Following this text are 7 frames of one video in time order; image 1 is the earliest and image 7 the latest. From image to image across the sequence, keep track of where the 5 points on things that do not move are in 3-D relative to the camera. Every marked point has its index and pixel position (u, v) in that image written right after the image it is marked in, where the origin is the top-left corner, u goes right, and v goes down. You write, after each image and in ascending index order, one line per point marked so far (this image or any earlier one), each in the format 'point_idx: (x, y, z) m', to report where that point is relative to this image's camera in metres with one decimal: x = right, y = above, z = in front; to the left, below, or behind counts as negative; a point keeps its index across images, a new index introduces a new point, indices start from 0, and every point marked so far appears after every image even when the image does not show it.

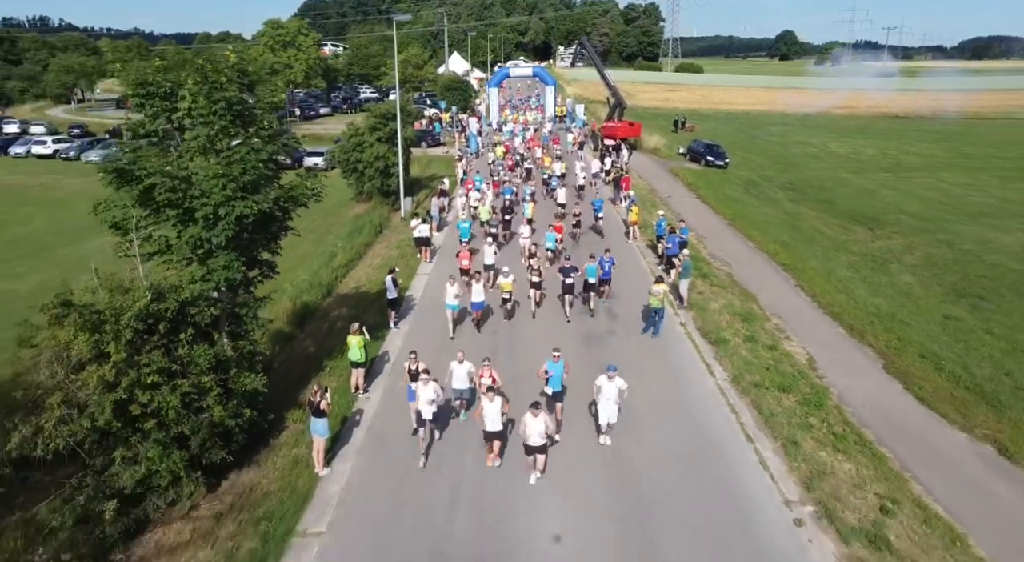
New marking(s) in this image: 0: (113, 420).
0: (-5.0, -1.7, +9.6) m
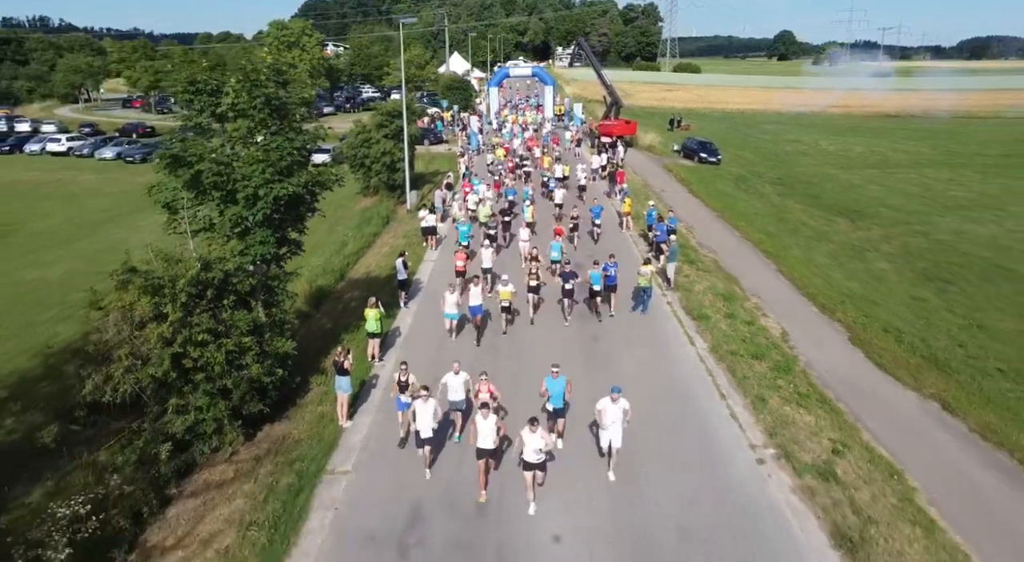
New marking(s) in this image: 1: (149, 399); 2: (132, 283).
0: (-5.0, -1.3, +11.2) m
1: (-5.4, -1.7, +11.5) m
2: (-5.6, 0.0, +11.5) m
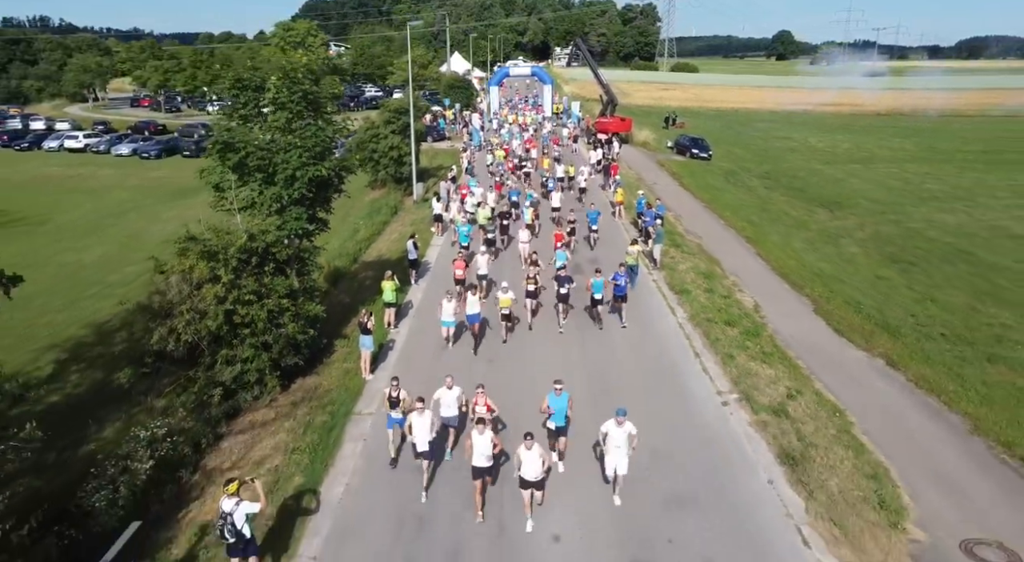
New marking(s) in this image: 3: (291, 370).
0: (-5.0, -0.8, +13.1) m
1: (-5.4, -1.2, +13.4) m
2: (-5.6, +0.5, +13.4) m
3: (-4.2, -1.7, +14.7) m
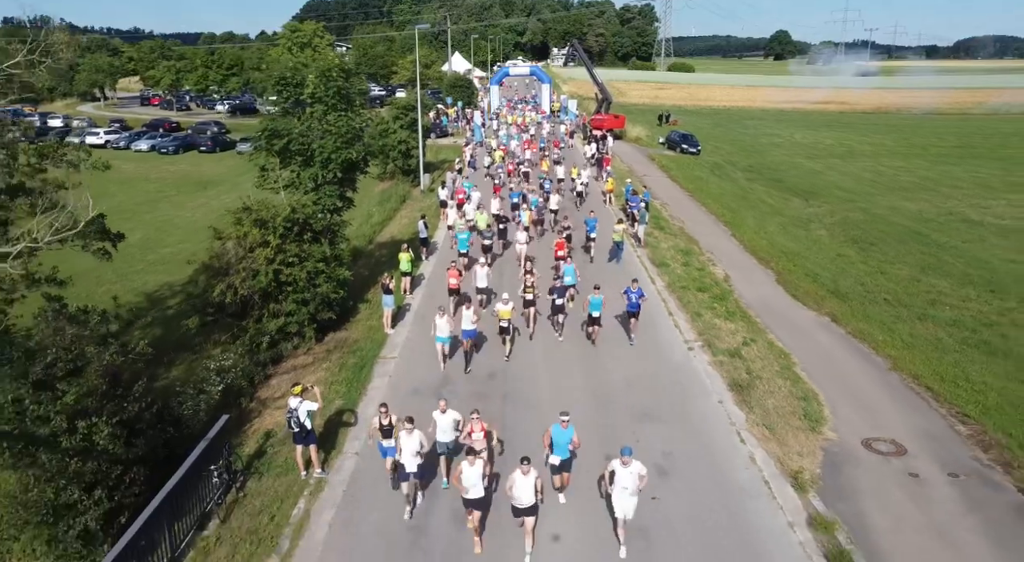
0: (-5.0, 0.0, +15.7) m
1: (-5.4, -0.5, +16.1) m
2: (-5.6, +1.3, +16.0) m
3: (-4.2, -1.0, +17.3) m
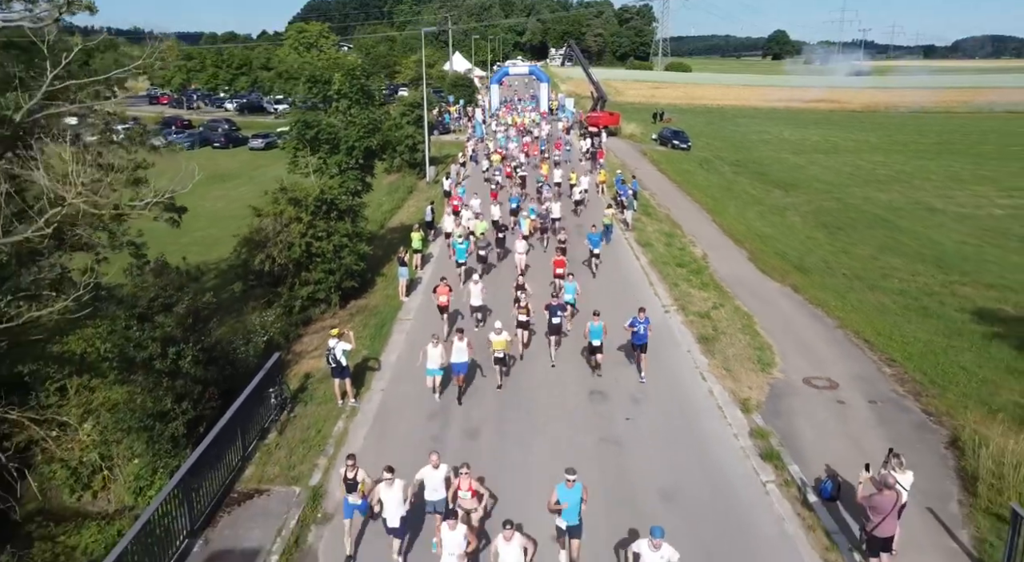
0: (-5.0, +0.6, +18.2) m
1: (-5.4, +0.2, +18.5) m
2: (-5.6, +1.9, +18.5) m
3: (-4.2, -0.3, +19.8) m
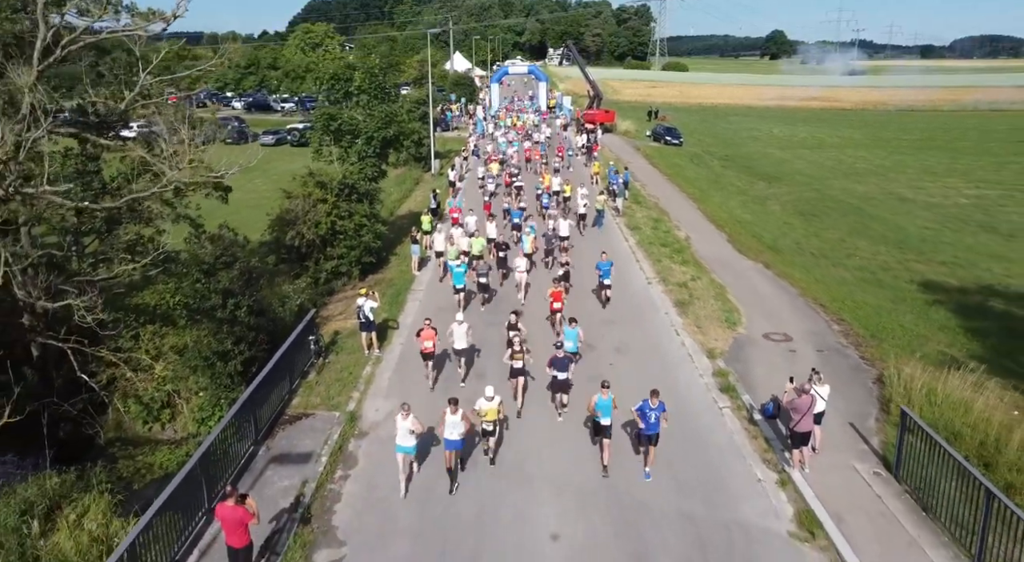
0: (-5.0, +1.3, +20.6) m
1: (-5.4, +0.9, +20.9) m
2: (-5.6, +2.6, +20.9) m
3: (-4.2, +0.4, +22.1) m
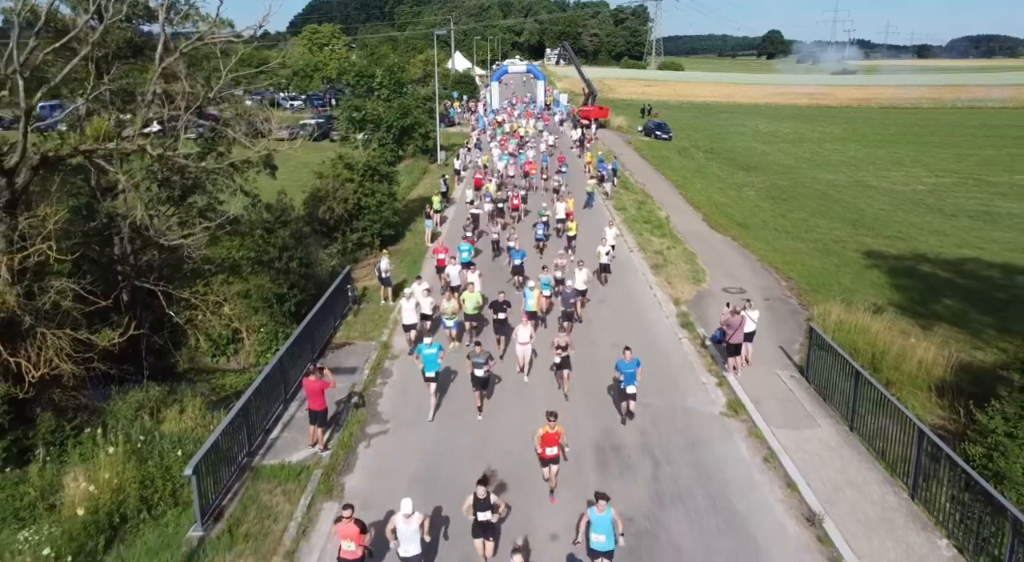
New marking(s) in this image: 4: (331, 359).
0: (-5.0, +2.3, +23.9) m
1: (-5.4, +1.9, +24.2) m
2: (-5.6, +3.6, +24.2) m
3: (-4.2, +1.4, +25.5) m
4: (-3.8, -1.7, +15.9) m
